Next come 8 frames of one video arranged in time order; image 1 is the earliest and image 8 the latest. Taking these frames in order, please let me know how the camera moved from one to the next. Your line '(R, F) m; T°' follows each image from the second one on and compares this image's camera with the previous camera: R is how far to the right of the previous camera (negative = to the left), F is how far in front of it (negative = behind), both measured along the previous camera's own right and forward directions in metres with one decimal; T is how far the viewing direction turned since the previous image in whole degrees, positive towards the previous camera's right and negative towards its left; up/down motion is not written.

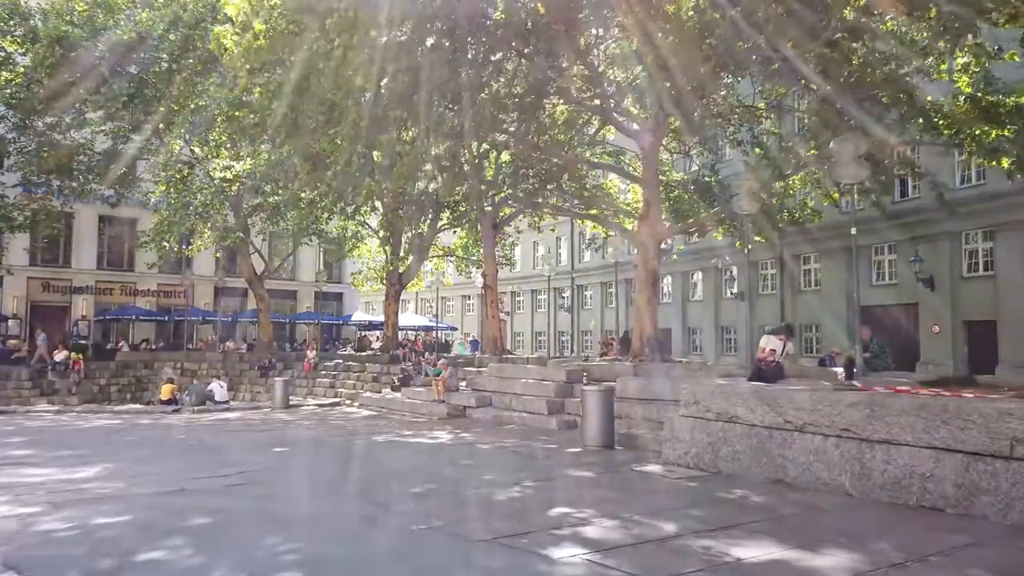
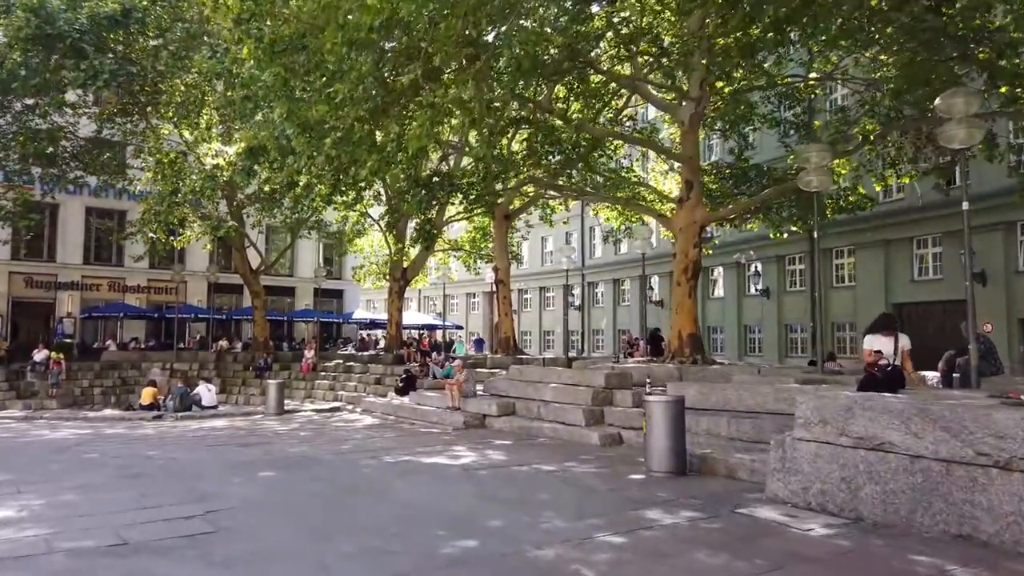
(-0.5, +2.0) m; 0°
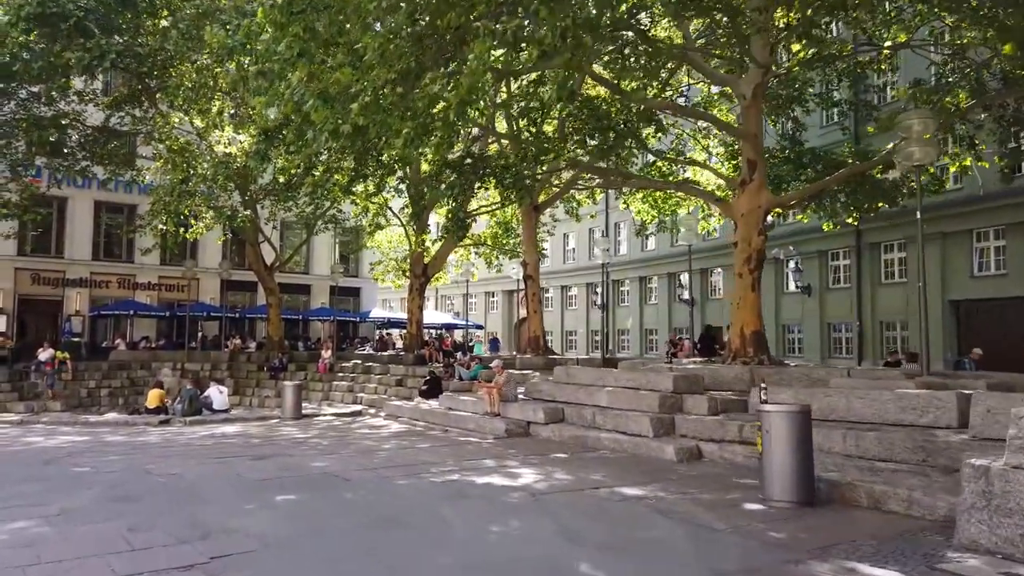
(-0.6, +1.6) m; -1°
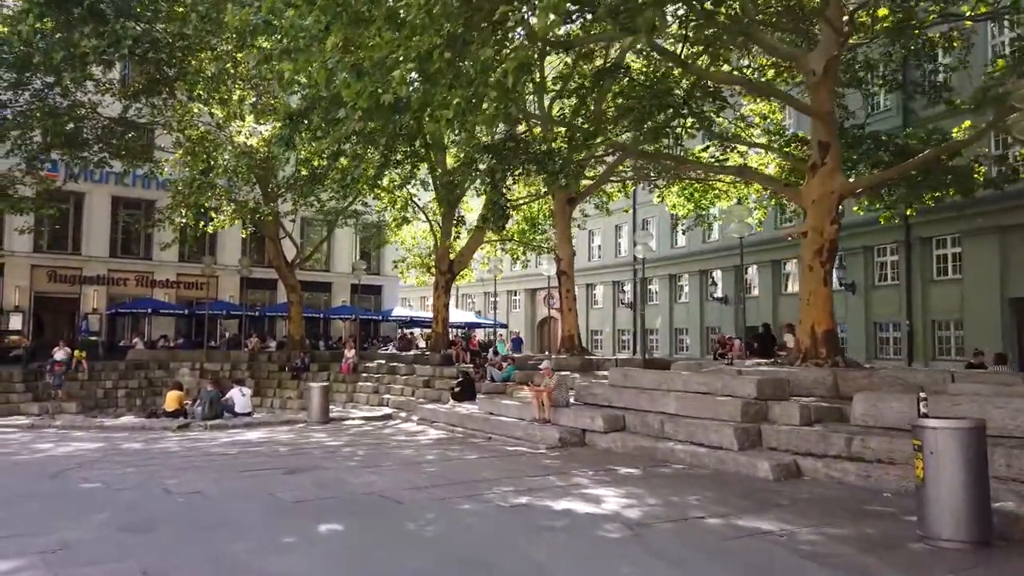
(-0.6, +1.2) m; -1°
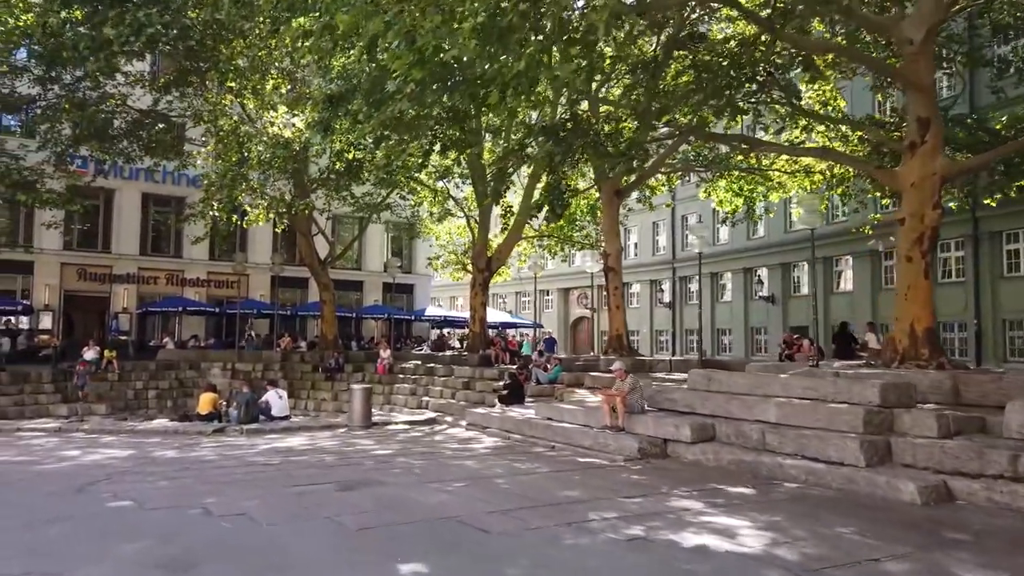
(-0.6, +1.2) m; -2°
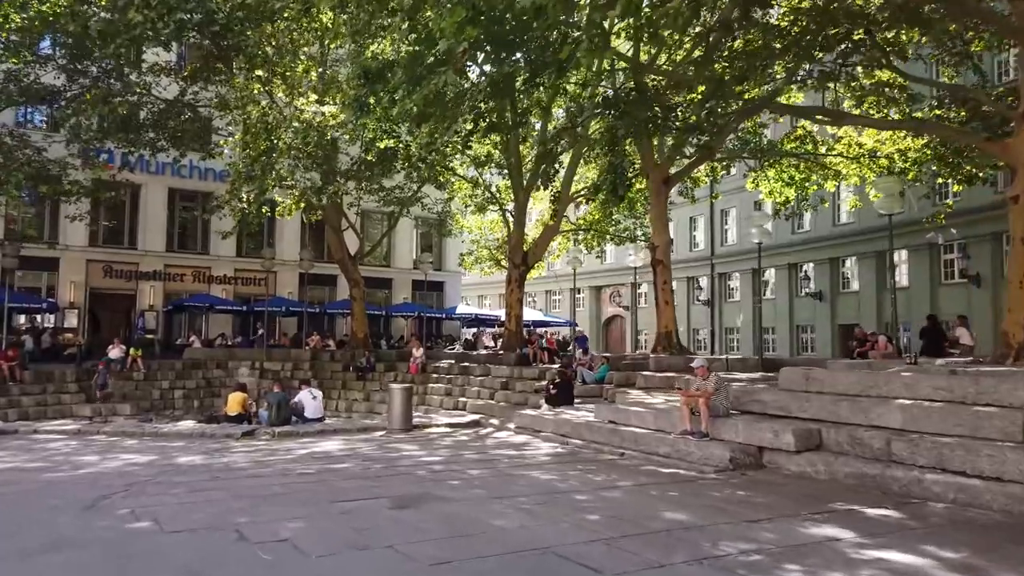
(-0.5, +1.2) m; -2°
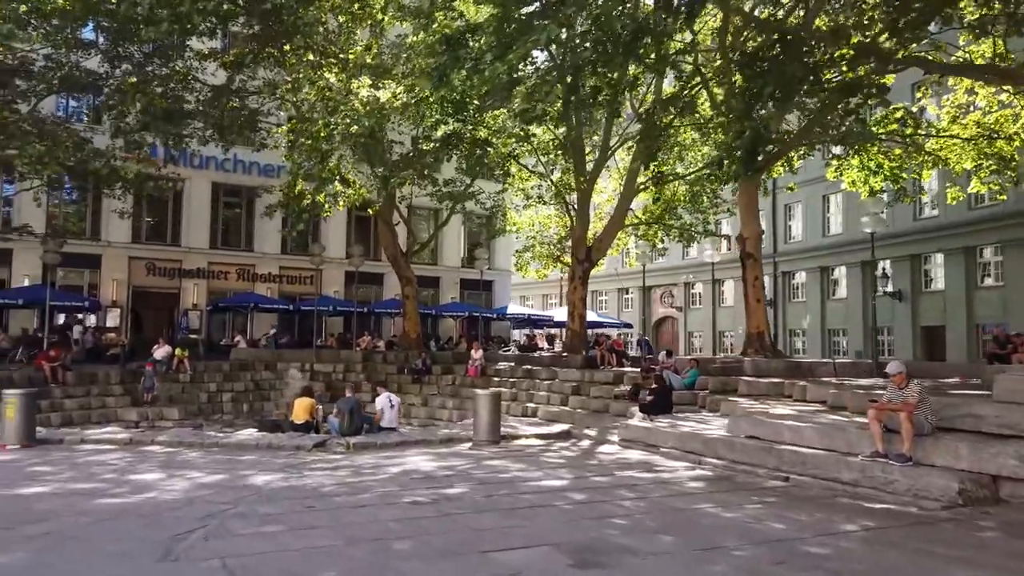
(-1.2, +1.7) m; -2°
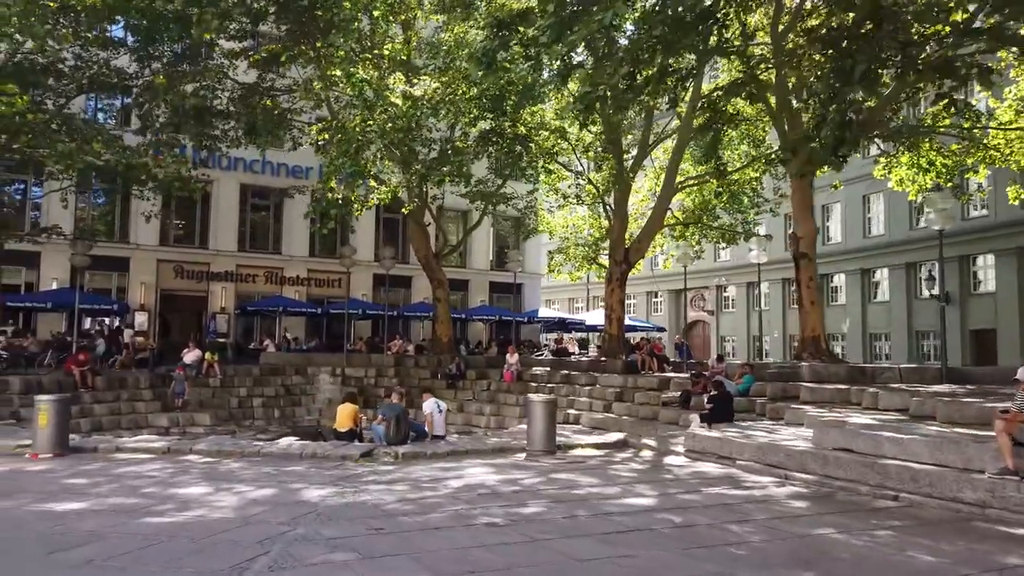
(-0.6, +0.7) m; -1°
